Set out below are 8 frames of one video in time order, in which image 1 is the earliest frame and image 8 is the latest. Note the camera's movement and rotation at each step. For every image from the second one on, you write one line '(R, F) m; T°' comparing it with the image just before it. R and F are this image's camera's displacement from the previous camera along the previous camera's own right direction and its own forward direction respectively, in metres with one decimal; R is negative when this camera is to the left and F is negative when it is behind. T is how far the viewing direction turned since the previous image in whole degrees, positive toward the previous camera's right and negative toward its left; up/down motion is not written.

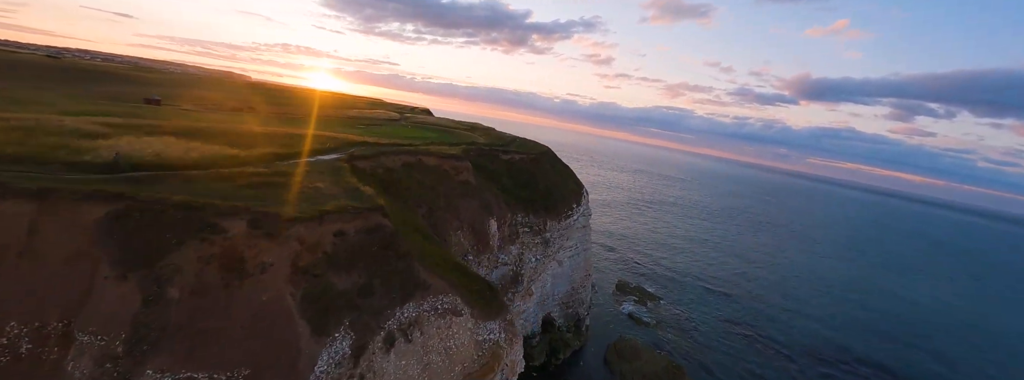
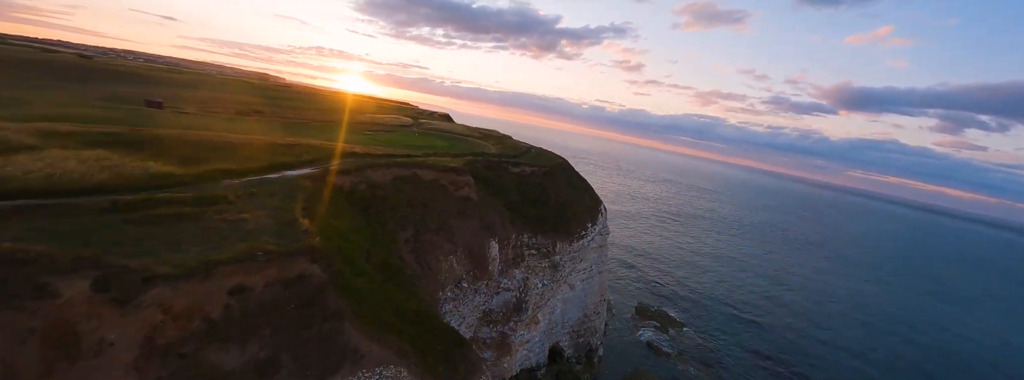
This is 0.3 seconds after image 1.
(+0.9, +1.9) m; -4°
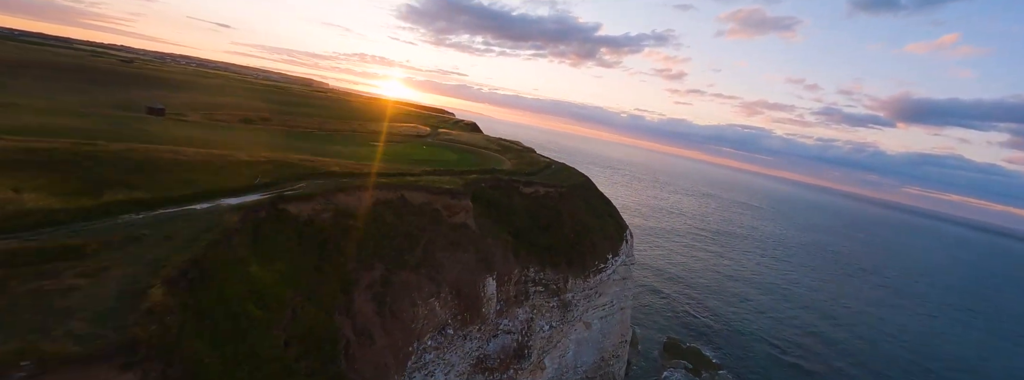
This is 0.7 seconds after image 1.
(+1.2, +2.5) m; -5°
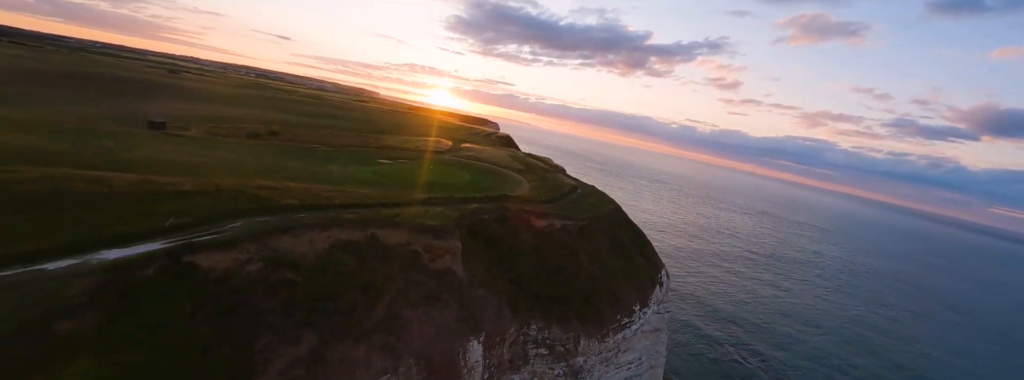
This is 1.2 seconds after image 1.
(+1.4, +3.0) m; -6°
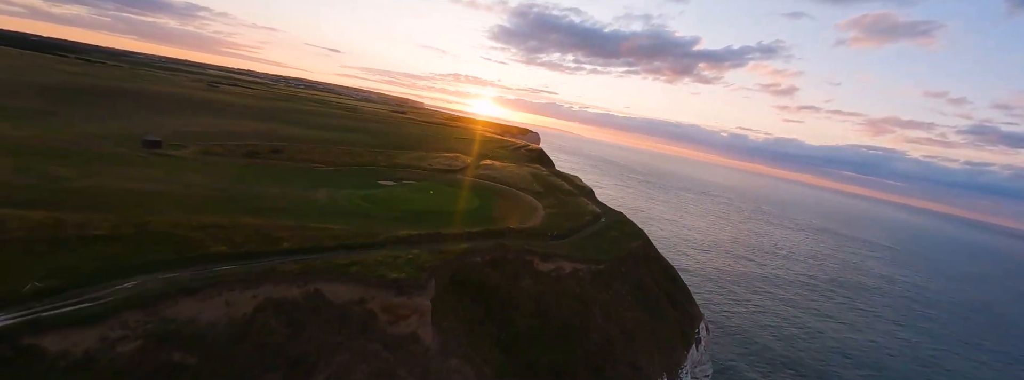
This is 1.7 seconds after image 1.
(+1.4, +2.8) m; -6°
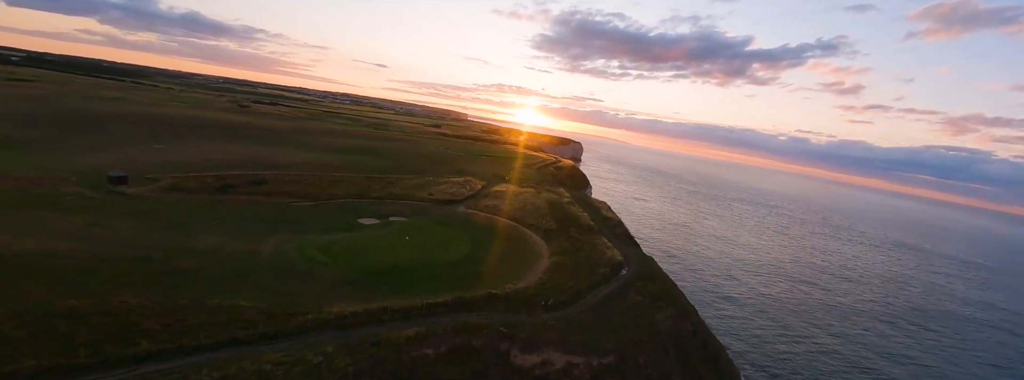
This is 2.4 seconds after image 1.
(+1.9, +3.7) m; -6°
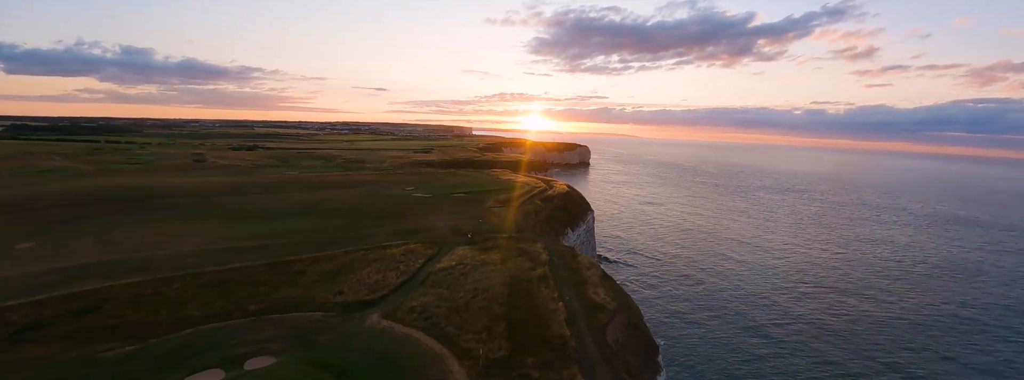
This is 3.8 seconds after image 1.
(+3.3, +6.8) m; -2°
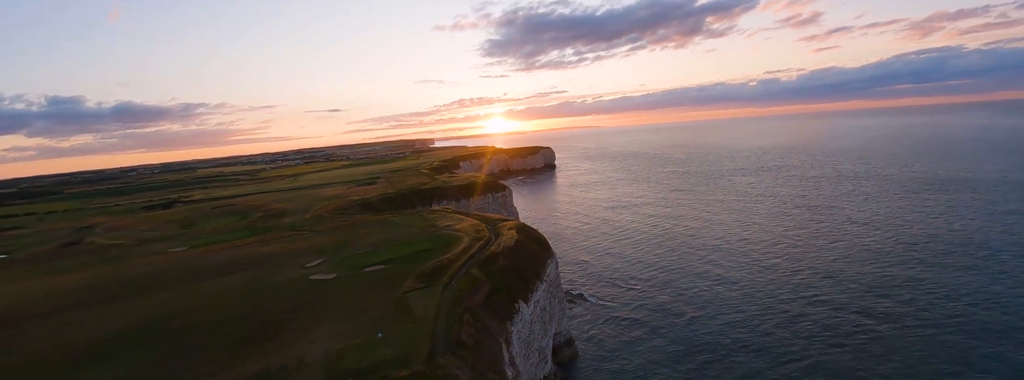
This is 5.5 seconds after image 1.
(+3.4, +7.7) m; +4°
